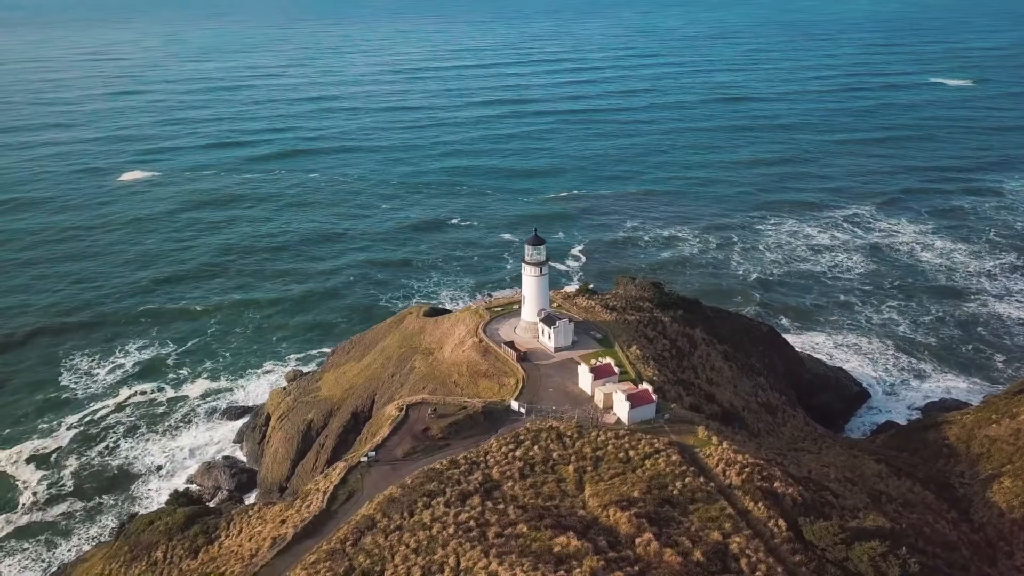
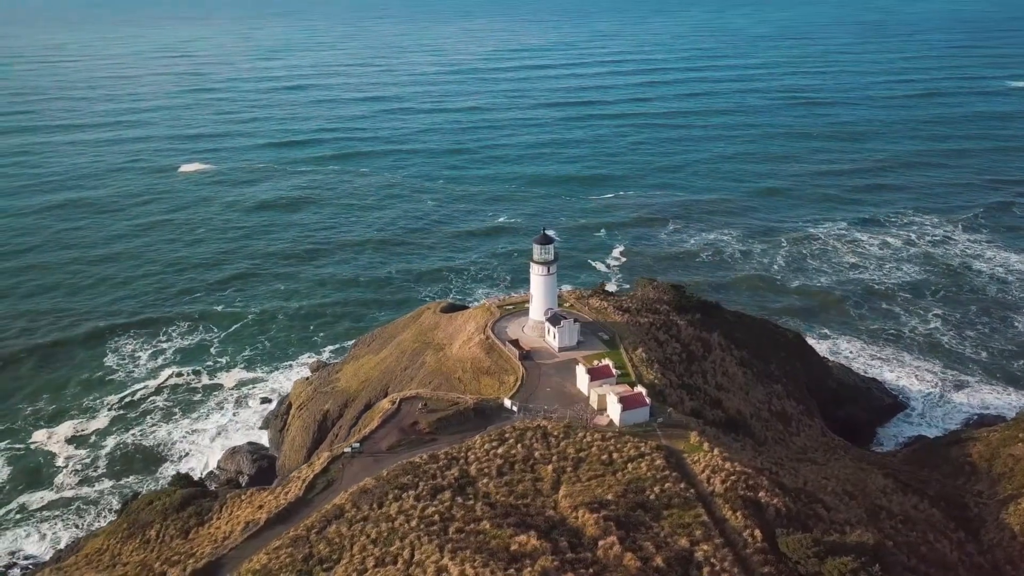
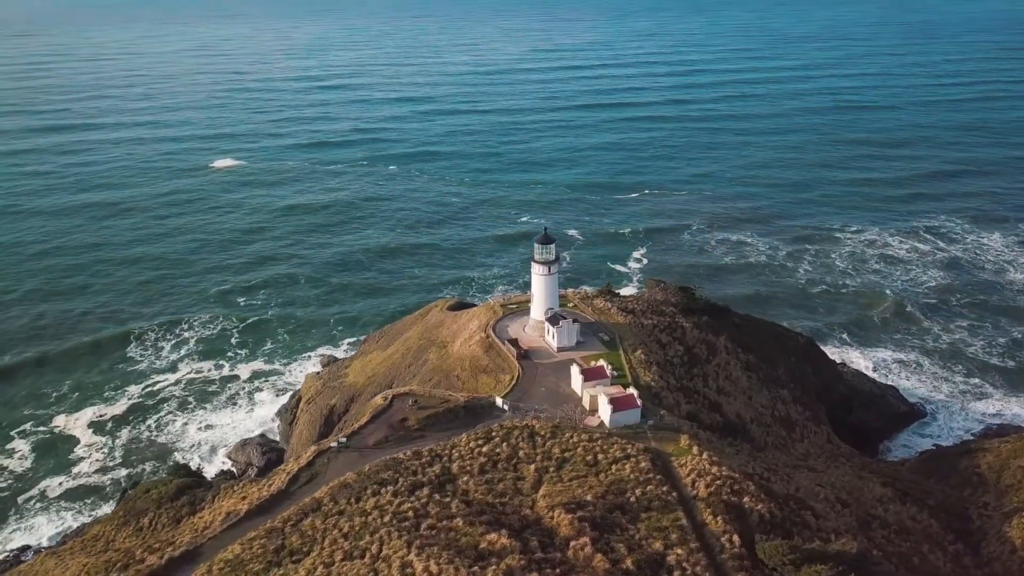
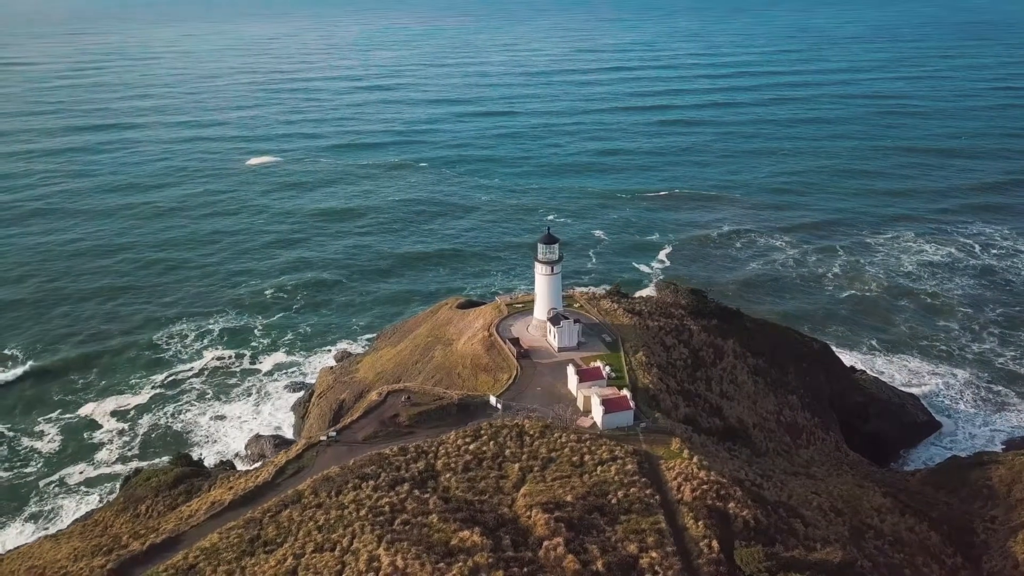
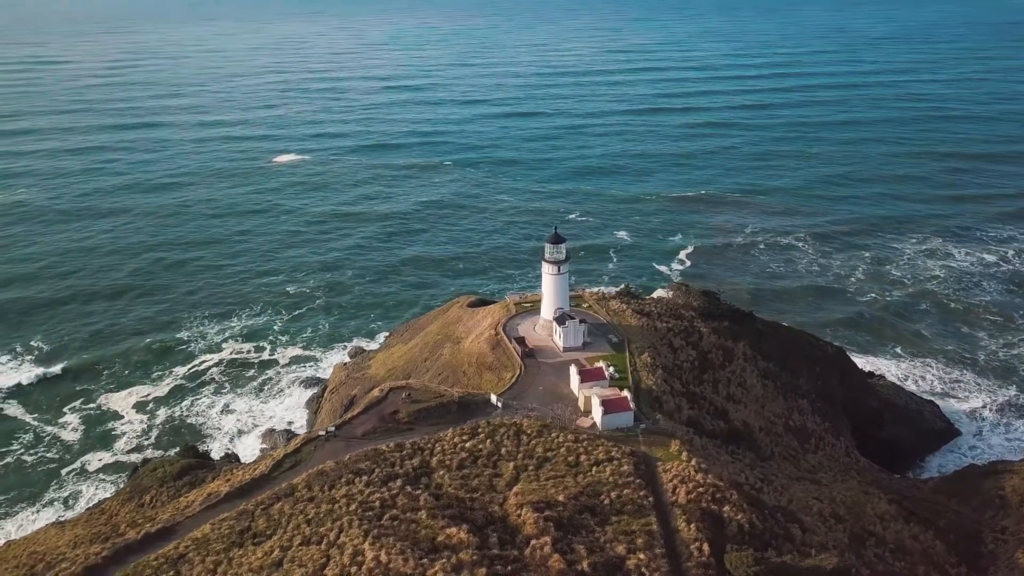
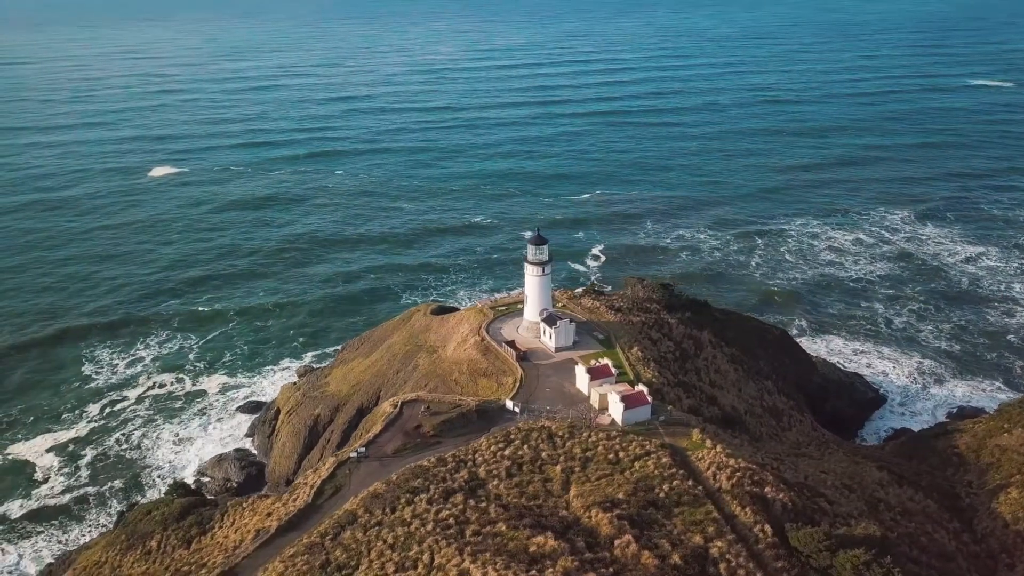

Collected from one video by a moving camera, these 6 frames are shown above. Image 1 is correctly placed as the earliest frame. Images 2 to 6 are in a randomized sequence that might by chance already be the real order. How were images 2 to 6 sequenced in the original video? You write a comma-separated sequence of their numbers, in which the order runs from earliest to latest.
6, 2, 3, 4, 5
